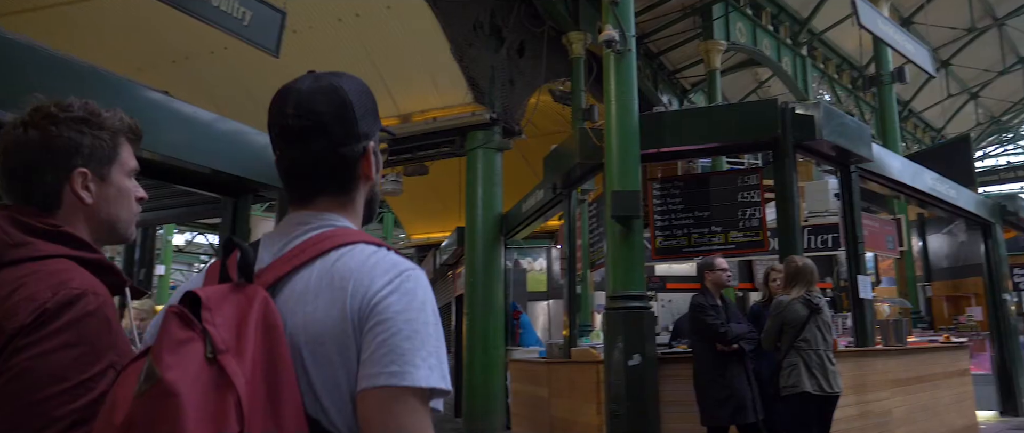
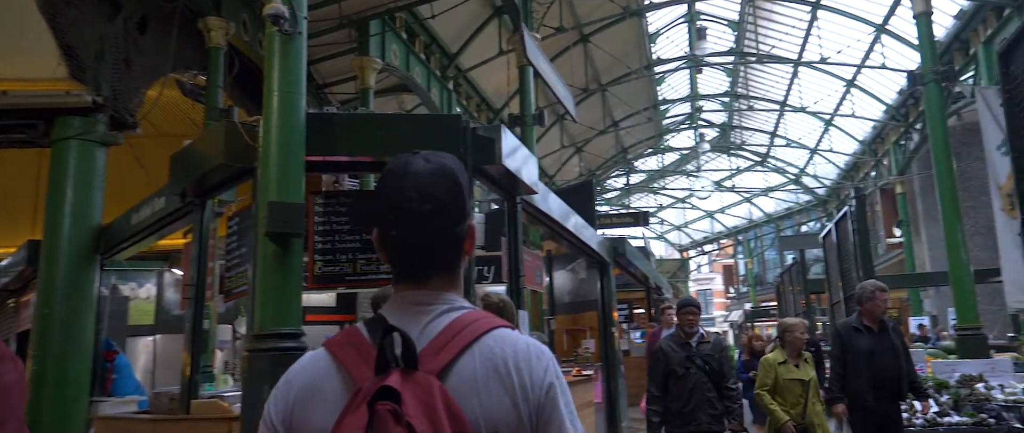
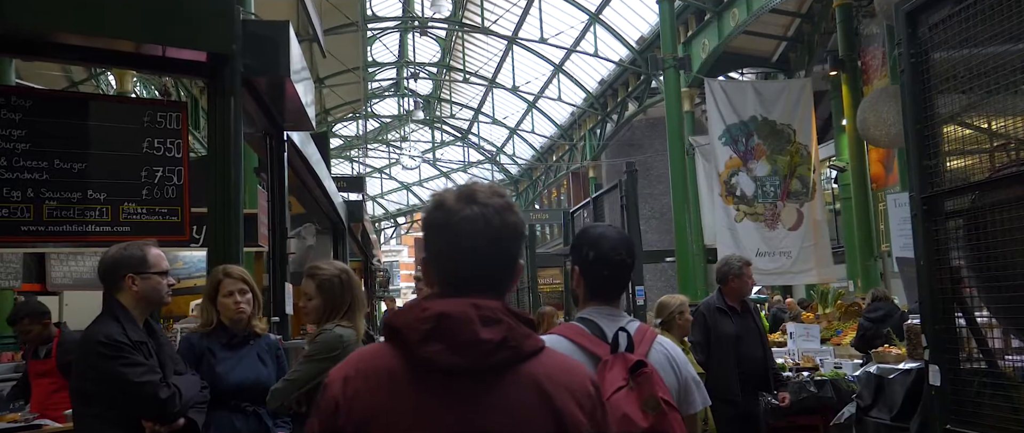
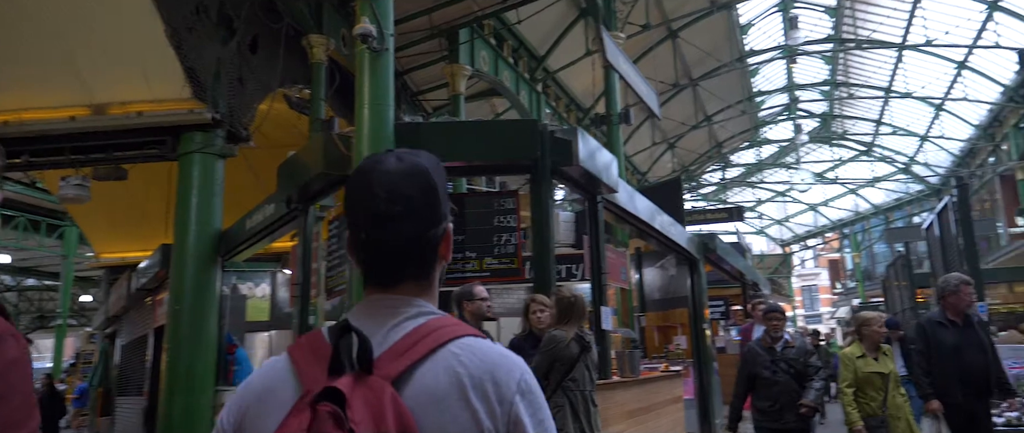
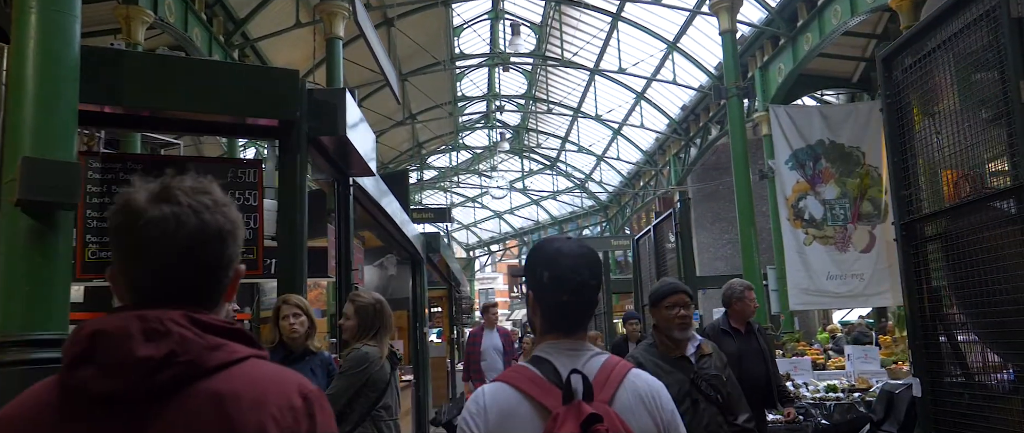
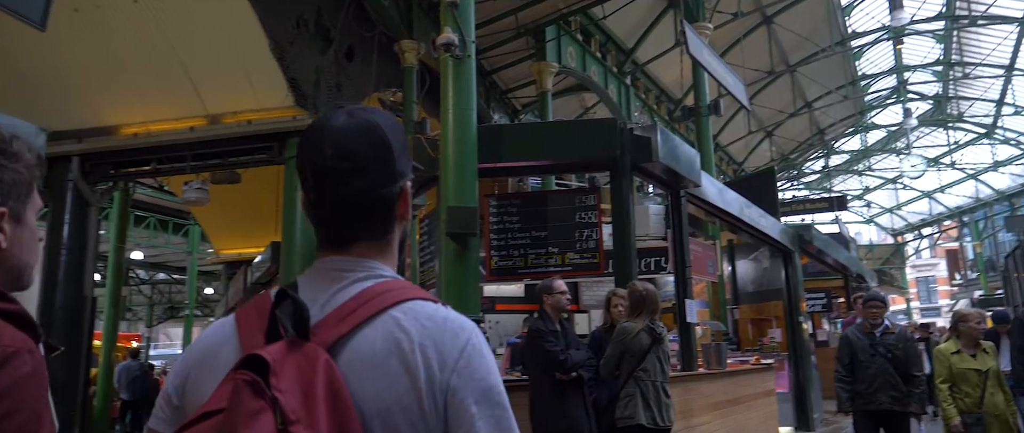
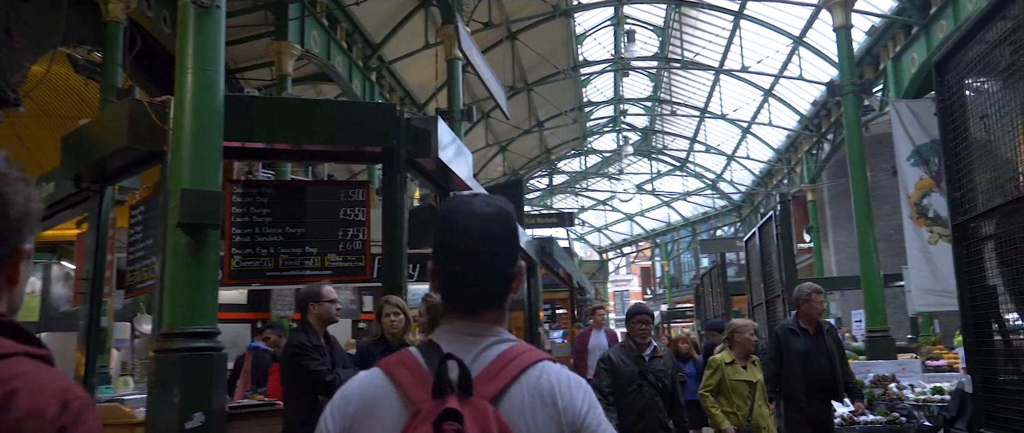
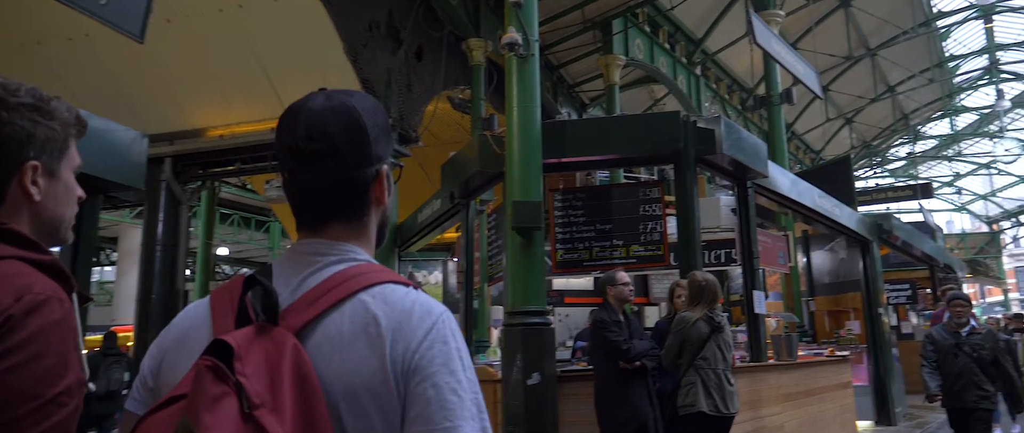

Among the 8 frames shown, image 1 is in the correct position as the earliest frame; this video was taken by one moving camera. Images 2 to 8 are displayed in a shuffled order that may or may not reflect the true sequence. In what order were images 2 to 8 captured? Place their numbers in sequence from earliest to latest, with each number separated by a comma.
8, 6, 4, 2, 7, 5, 3
